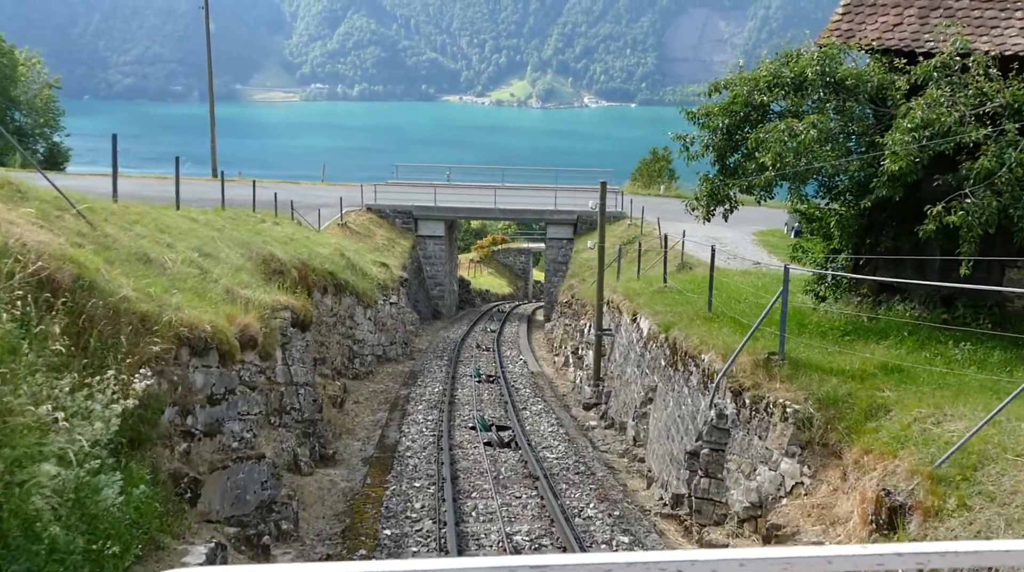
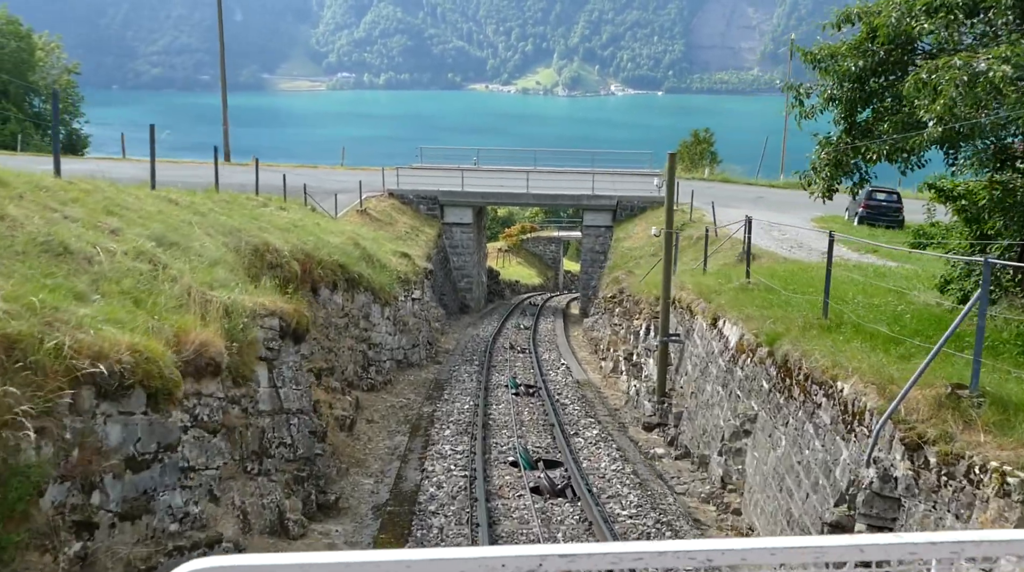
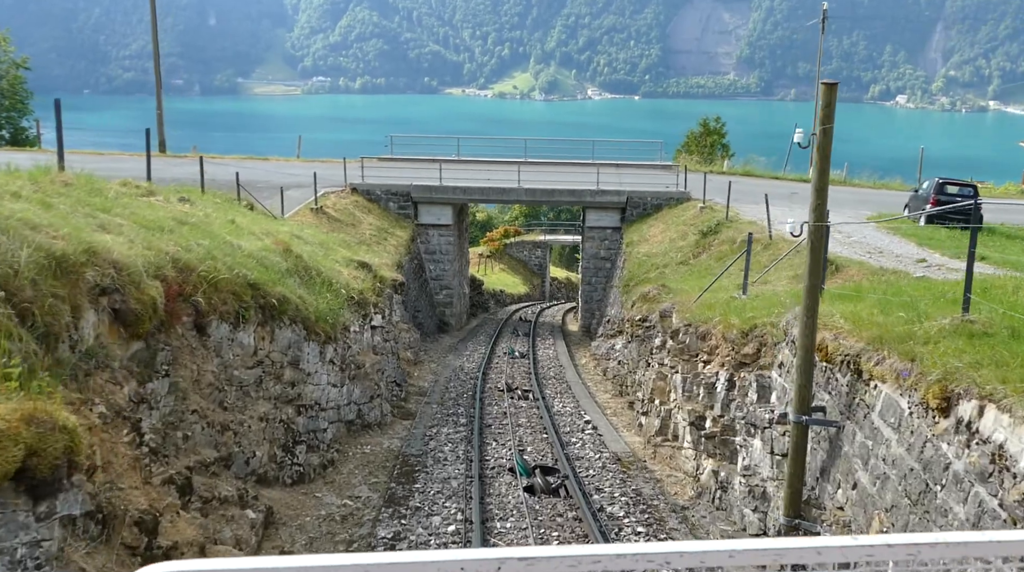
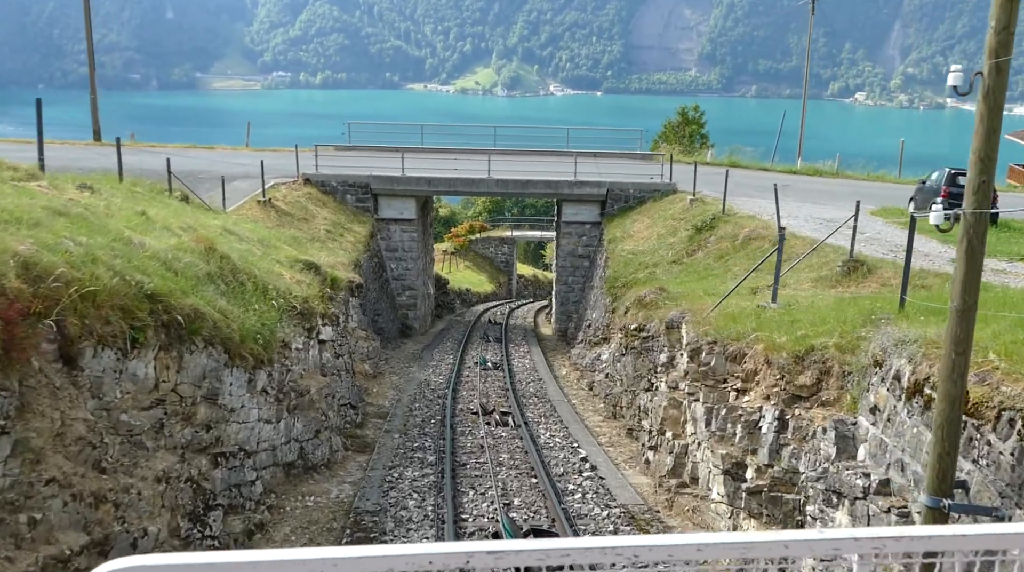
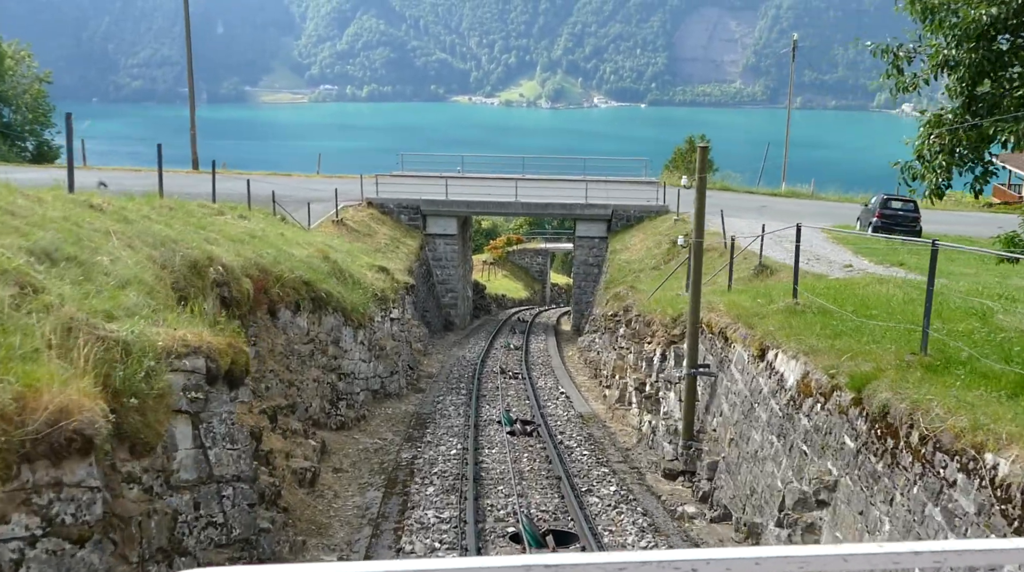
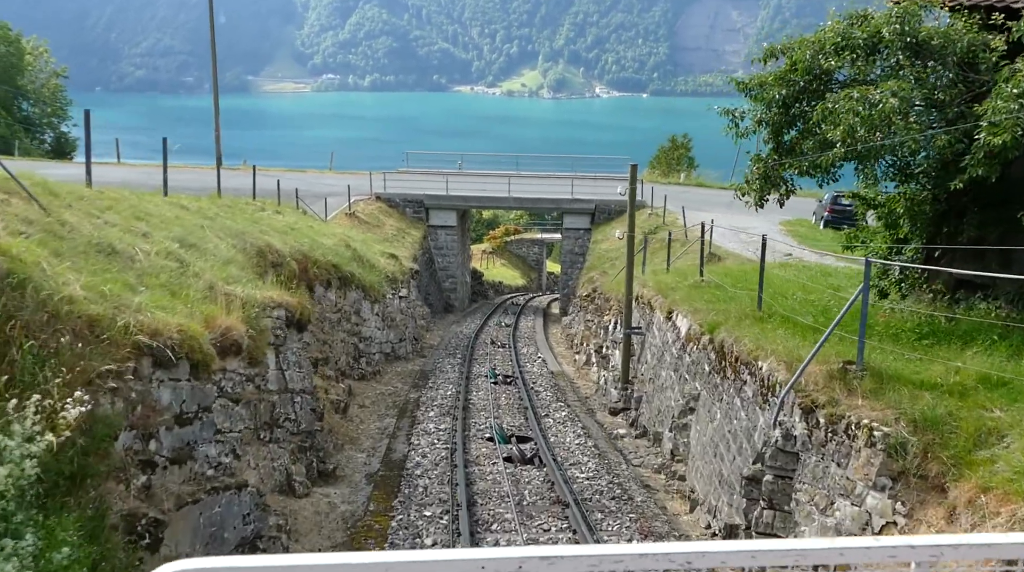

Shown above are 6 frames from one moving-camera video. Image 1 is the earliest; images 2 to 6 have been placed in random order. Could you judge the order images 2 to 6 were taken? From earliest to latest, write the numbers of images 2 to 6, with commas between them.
6, 2, 5, 3, 4
